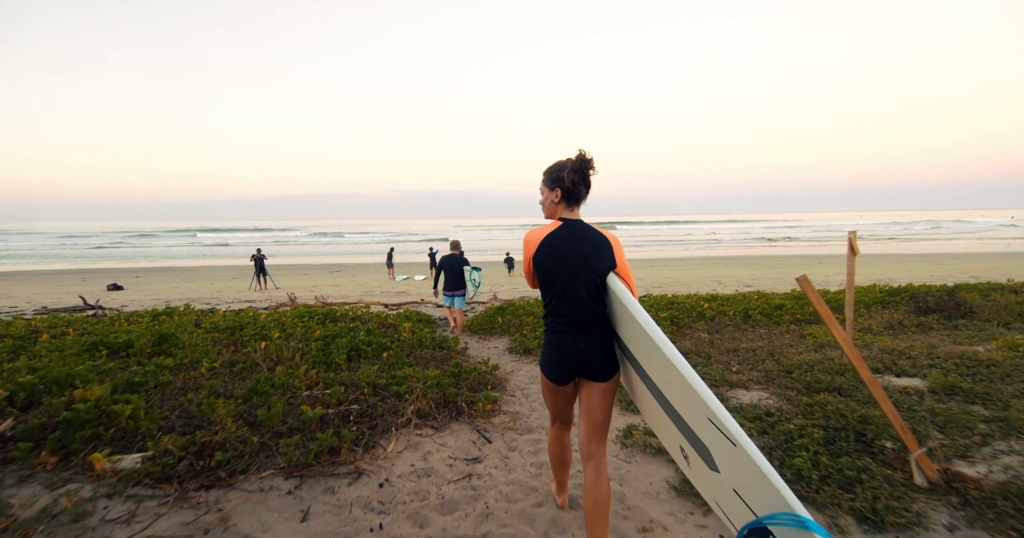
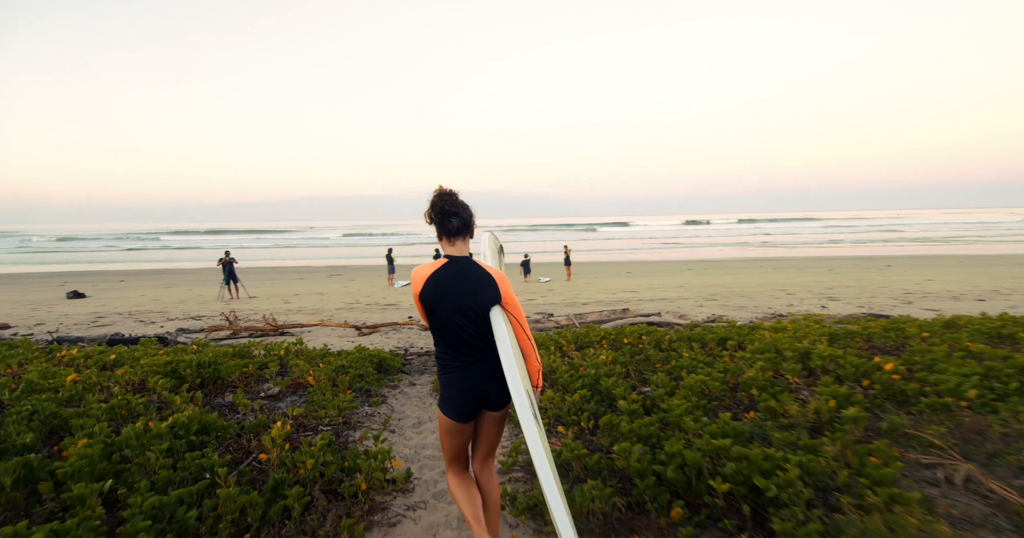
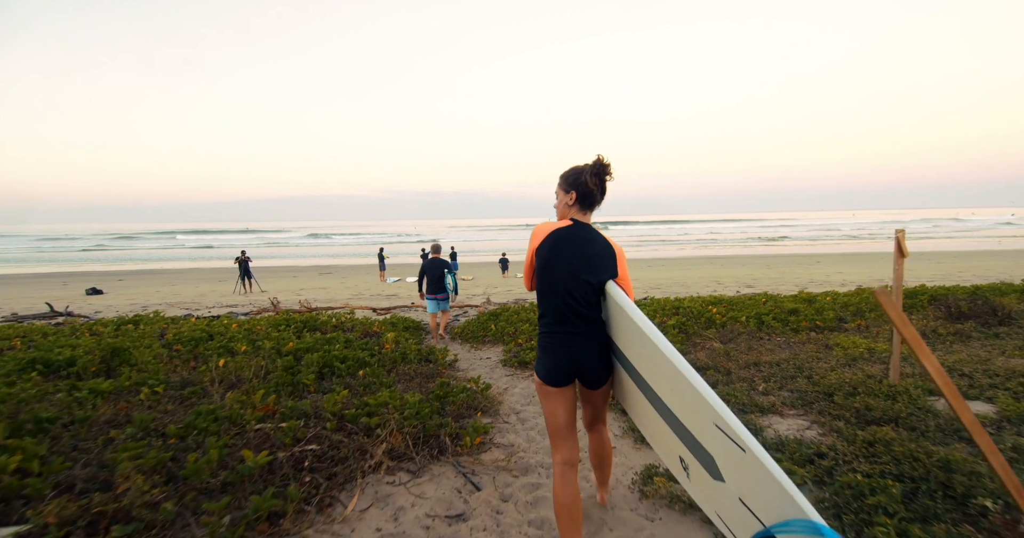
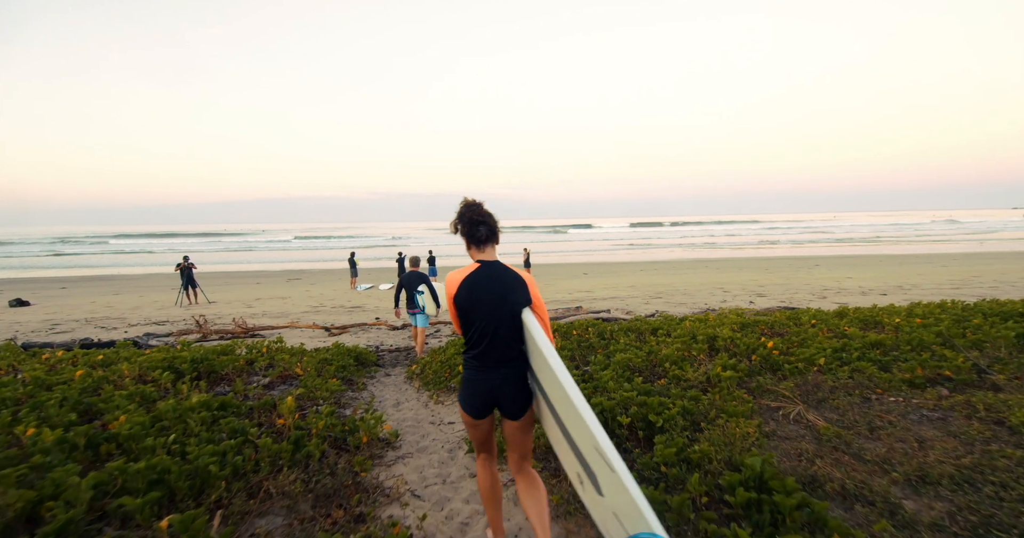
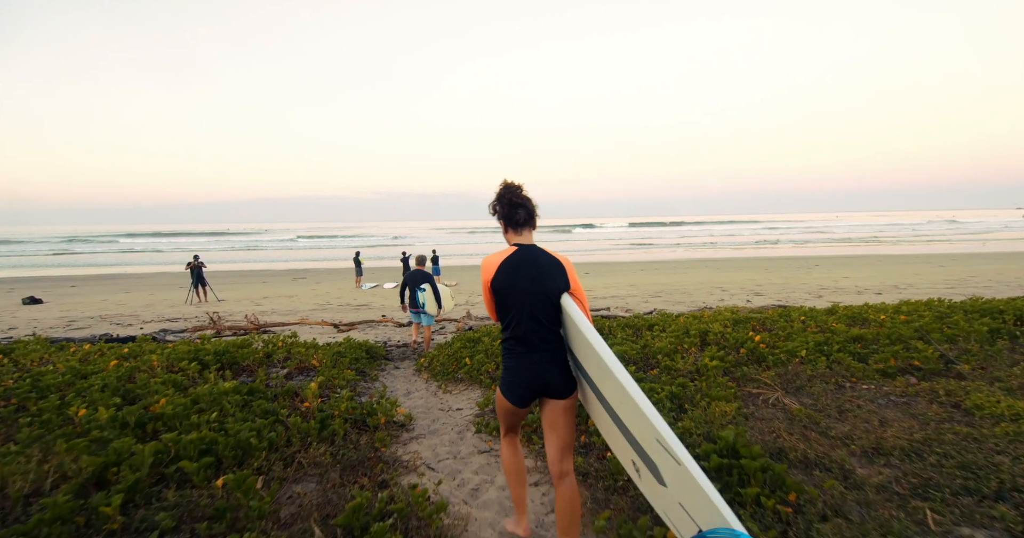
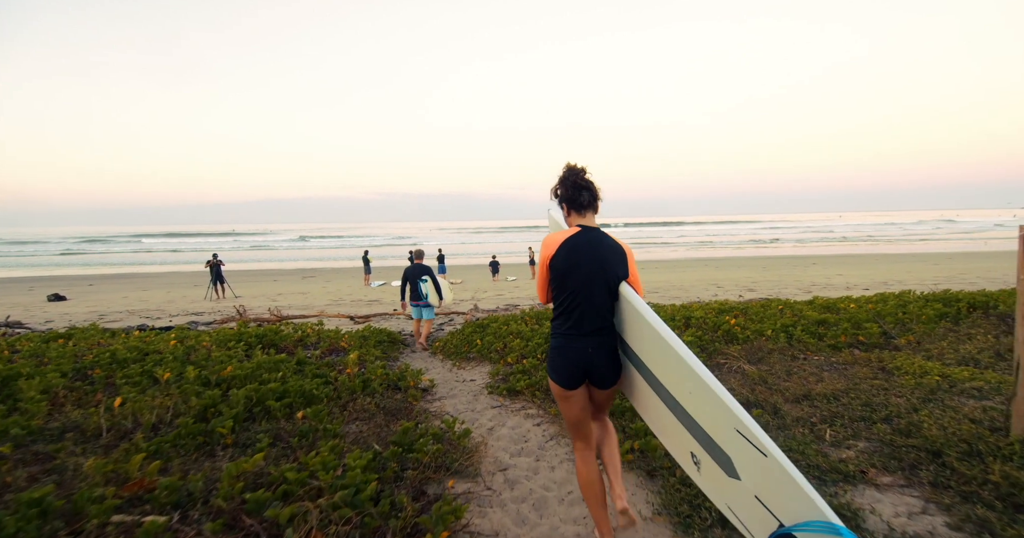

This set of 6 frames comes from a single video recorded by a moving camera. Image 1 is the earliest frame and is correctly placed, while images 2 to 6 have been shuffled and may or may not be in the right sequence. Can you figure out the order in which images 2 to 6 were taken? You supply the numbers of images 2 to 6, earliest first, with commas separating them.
3, 6, 5, 4, 2
